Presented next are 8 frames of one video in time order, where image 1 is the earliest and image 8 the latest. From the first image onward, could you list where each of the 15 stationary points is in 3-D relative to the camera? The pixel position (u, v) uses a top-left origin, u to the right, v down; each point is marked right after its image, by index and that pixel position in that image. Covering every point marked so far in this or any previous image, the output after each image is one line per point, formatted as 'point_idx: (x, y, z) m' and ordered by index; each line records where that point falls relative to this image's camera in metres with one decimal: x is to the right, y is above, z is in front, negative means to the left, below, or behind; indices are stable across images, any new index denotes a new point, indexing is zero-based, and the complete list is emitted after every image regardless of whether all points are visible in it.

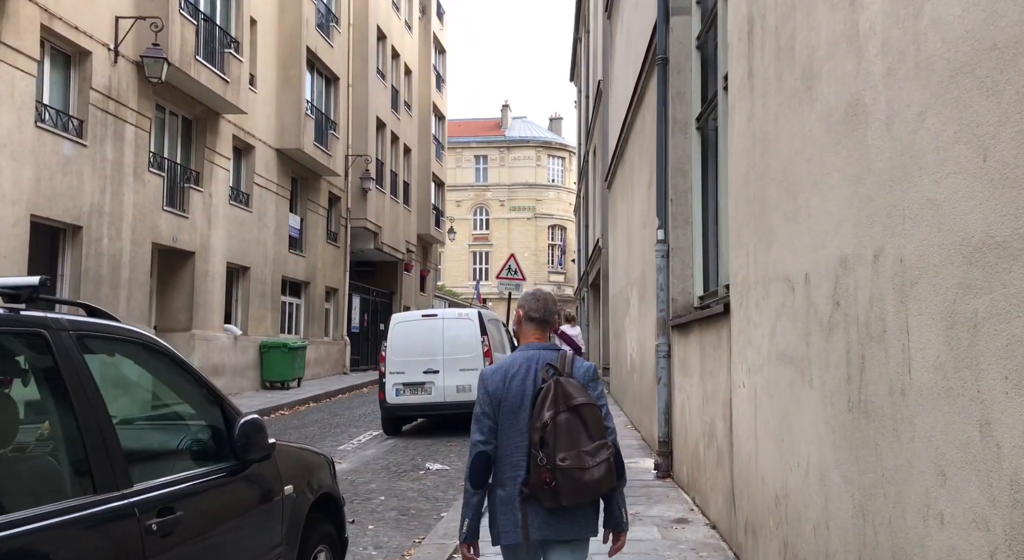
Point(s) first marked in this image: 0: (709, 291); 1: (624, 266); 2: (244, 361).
0: (+1.8, -0.1, +7.8) m
1: (+1.7, +0.2, +13.5) m
2: (-5.9, -1.8, +19.2) m
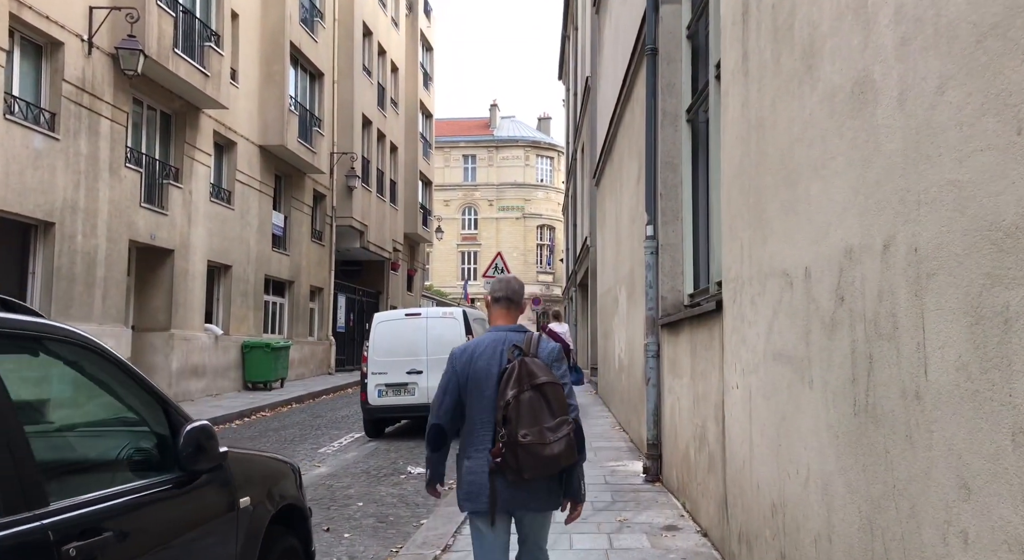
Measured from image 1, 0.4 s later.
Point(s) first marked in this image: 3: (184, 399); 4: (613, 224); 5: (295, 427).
0: (+1.6, -0.1, +7.6) m
1: (+1.5, +0.2, +13.2) m
2: (-6.2, -1.7, +18.8) m
3: (-6.3, -2.3, +17.0) m
4: (+1.6, +0.9, +13.6) m
5: (-3.4, -2.3, +13.8) m
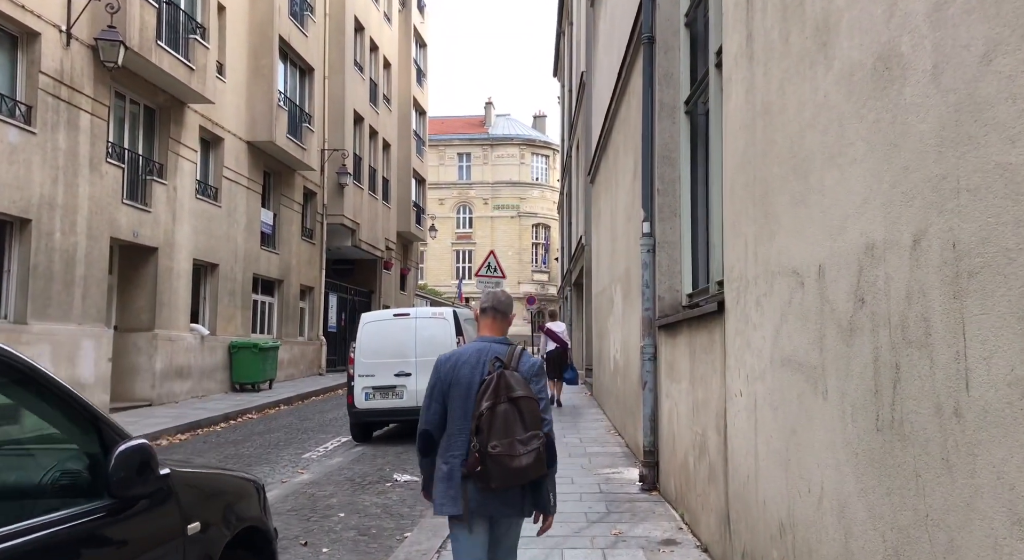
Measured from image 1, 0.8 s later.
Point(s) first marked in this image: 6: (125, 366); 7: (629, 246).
0: (+1.5, -0.1, +7.2) m
1: (+1.4, +0.3, +12.8) m
2: (-6.3, -1.7, +18.4) m
3: (-6.5, -2.3, +16.6) m
4: (+1.4, +0.9, +13.2) m
5: (-3.5, -2.3, +13.4) m
6: (-7.1, -1.6, +16.0) m
7: (+1.3, +0.4, +10.0) m
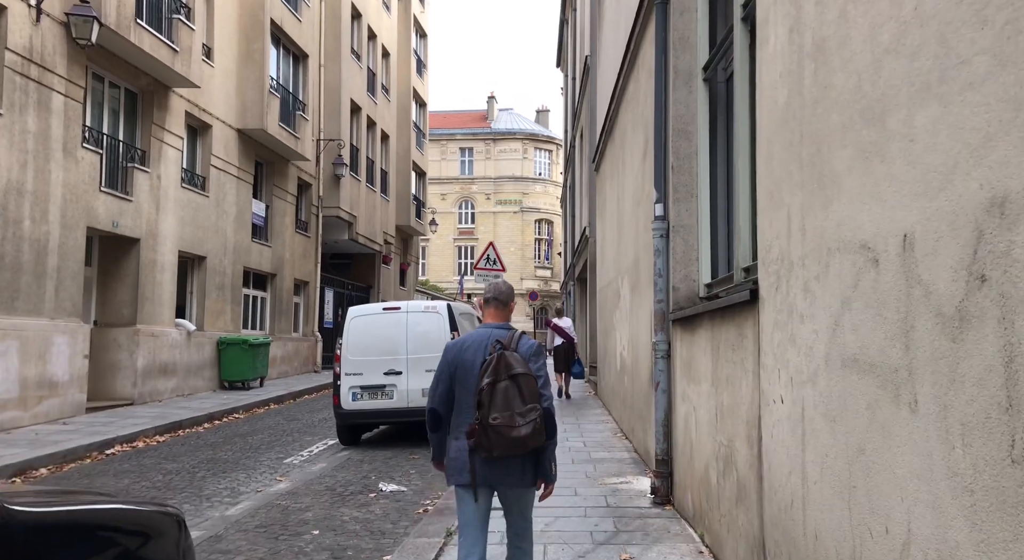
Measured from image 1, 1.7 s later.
0: (+1.5, 0.0, +6.3) m
1: (+1.4, +0.4, +12.0) m
2: (-6.3, -1.6, +17.6) m
3: (-6.5, -2.1, +15.7) m
4: (+1.4, +1.0, +12.4) m
5: (-3.5, -2.2, +12.6) m
6: (-7.0, -1.4, +15.2) m
7: (+1.3, +0.5, +9.2) m
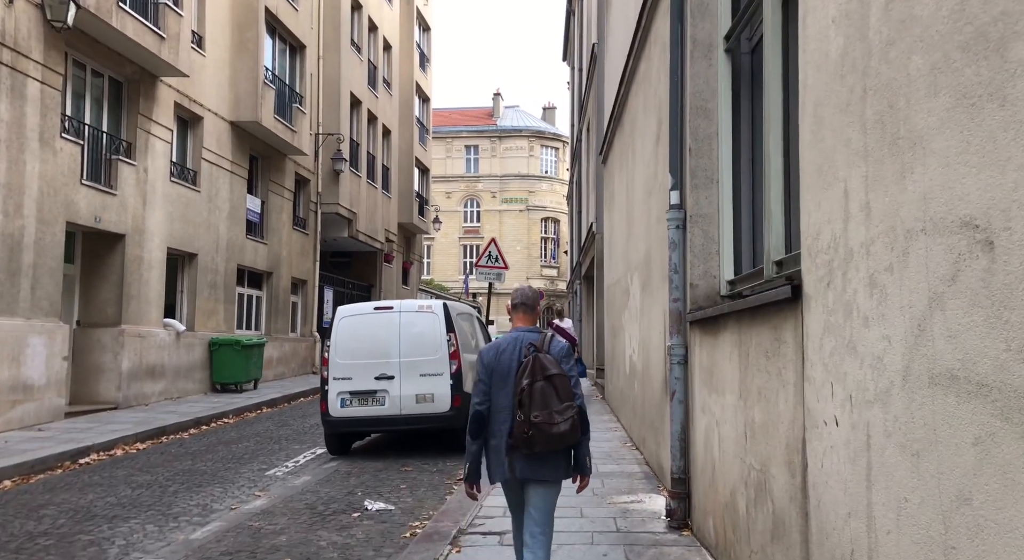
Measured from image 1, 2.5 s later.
0: (+1.5, 0.0, +5.6) m
1: (+1.4, +0.4, +11.2) m
2: (-6.2, -1.6, +16.9) m
3: (-6.4, -2.1, +15.0) m
4: (+1.5, +1.0, +11.6) m
5: (-3.5, -2.1, +11.8) m
6: (-7.0, -1.4, +14.5) m
7: (+1.3, +0.5, +8.4) m
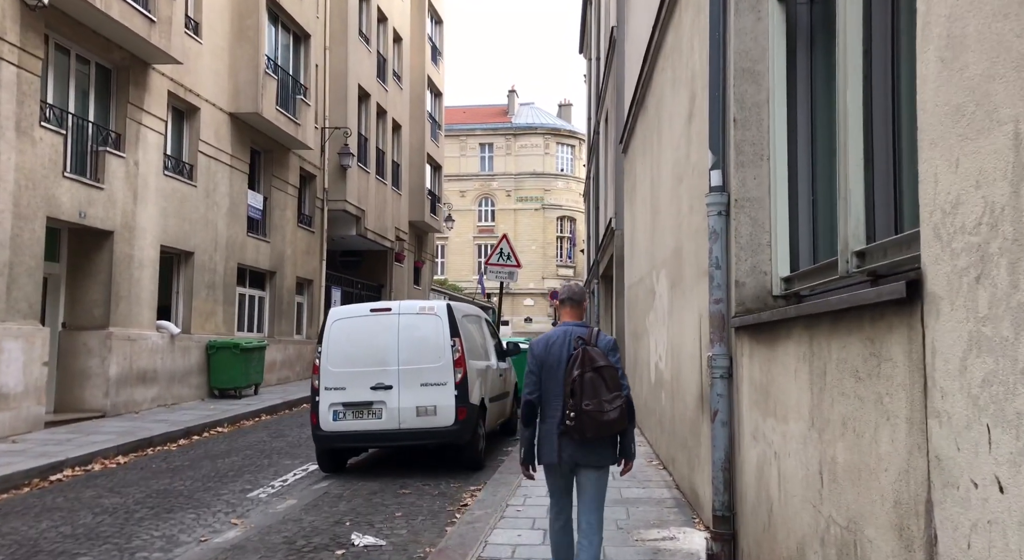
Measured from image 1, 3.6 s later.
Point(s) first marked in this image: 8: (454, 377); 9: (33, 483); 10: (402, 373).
0: (+1.5, +0.1, +4.5) m
1: (+1.6, +0.4, +10.2) m
2: (-6.0, -1.5, +16.0) m
3: (-6.2, -2.1, +14.1) m
4: (+1.6, +1.0, +10.5) m
5: (-3.3, -2.1, +10.9) m
6: (-6.8, -1.4, +13.6) m
7: (+1.4, +0.5, +7.4) m
8: (-0.6, -1.0, +8.8) m
9: (-5.0, -2.1, +9.1) m
10: (-1.1, -0.9, +8.8) m
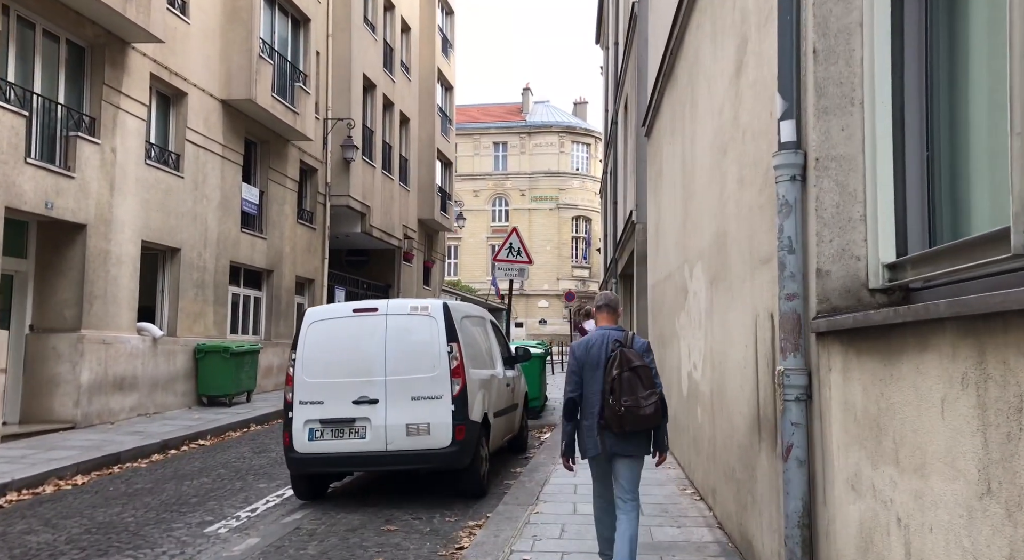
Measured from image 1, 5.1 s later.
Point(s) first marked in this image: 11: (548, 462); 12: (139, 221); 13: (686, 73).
0: (+1.5, +0.1, +3.2) m
1: (+1.7, +0.5, +8.8) m
2: (-5.8, -1.5, +14.8) m
3: (-6.0, -2.1, +12.9) m
4: (+1.7, +1.1, +9.2) m
5: (-3.2, -2.1, +9.6) m
6: (-6.6, -1.4, +12.4) m
7: (+1.5, +0.6, +6.0) m
8: (-0.5, -0.9, +7.4) m
9: (-4.9, -2.1, +7.9) m
10: (-1.0, -0.9, +7.4) m
11: (+0.4, -1.9, +9.3) m
12: (-6.0, +1.0, +14.0) m
13: (+1.6, +1.9, +8.1) m
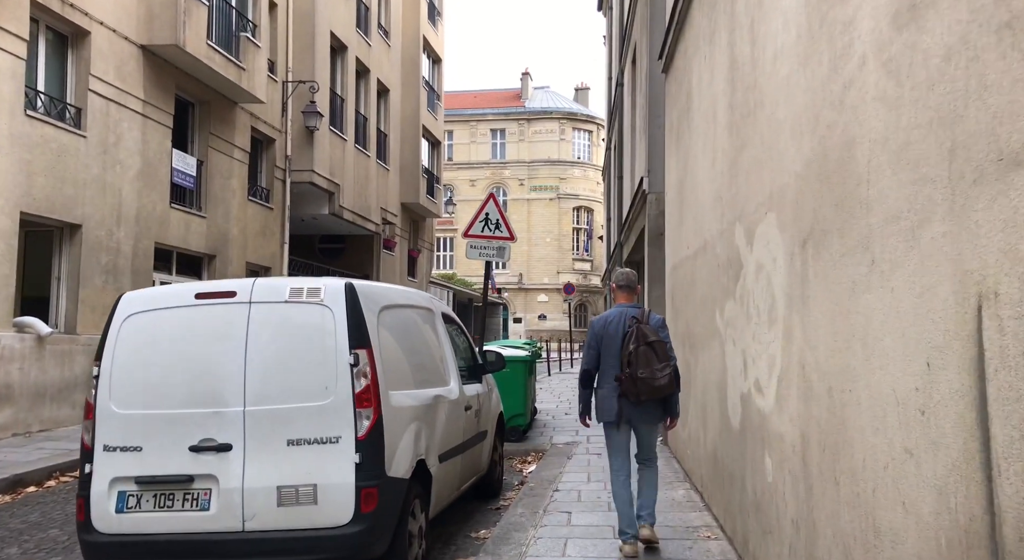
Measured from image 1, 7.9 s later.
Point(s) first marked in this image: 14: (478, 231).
0: (+1.2, +0.3, +0.2) m
1: (+1.4, +0.6, +5.8) m
2: (-6.0, -1.3, +11.8) m
3: (-6.3, -1.9, +9.9) m
4: (+1.4, +1.3, +6.2) m
5: (-3.5, -1.9, +6.6) m
6: (-6.9, -1.2, +9.4) m
7: (+1.2, +0.8, +3.0) m
8: (-0.8, -0.7, +4.4) m
9: (-5.2, -1.9, +4.9) m
10: (-1.3, -0.7, +4.5) m
11: (+0.1, -1.7, +6.3) m
12: (-6.2, +1.2, +11.0) m
13: (+1.3, +2.1, +5.1) m
14: (-0.4, +0.6, +10.9) m
